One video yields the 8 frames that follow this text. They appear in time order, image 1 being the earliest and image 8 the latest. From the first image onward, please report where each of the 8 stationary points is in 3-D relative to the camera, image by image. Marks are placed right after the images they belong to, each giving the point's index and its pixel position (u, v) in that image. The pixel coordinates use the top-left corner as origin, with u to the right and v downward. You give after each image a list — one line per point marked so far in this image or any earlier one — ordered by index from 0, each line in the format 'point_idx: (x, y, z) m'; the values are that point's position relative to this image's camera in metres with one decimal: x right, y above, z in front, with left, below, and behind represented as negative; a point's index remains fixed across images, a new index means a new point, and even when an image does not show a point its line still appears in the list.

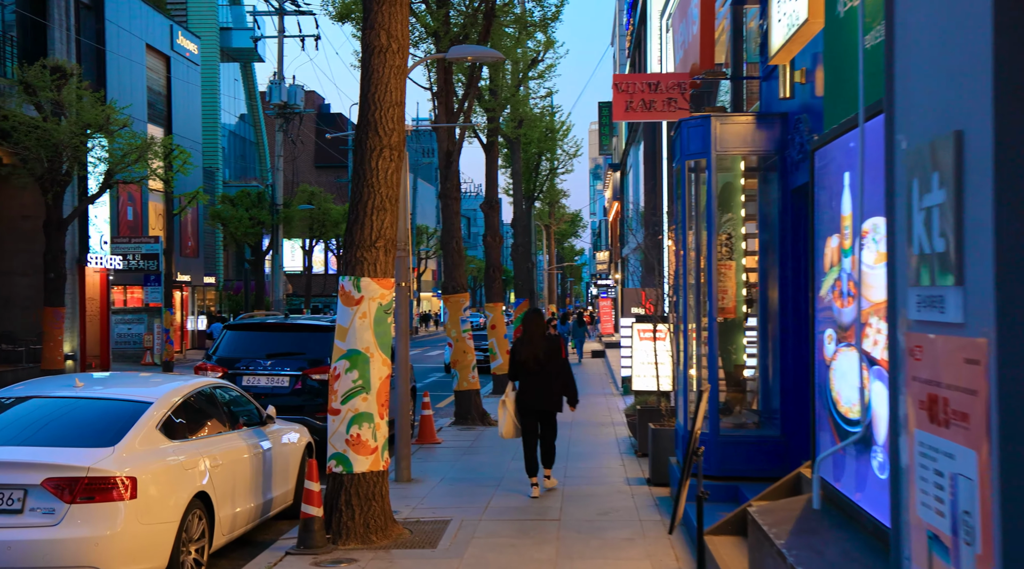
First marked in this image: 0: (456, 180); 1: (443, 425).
0: (-0.8, +1.7, +17.4) m
1: (-1.0, -2.2, +17.1) m
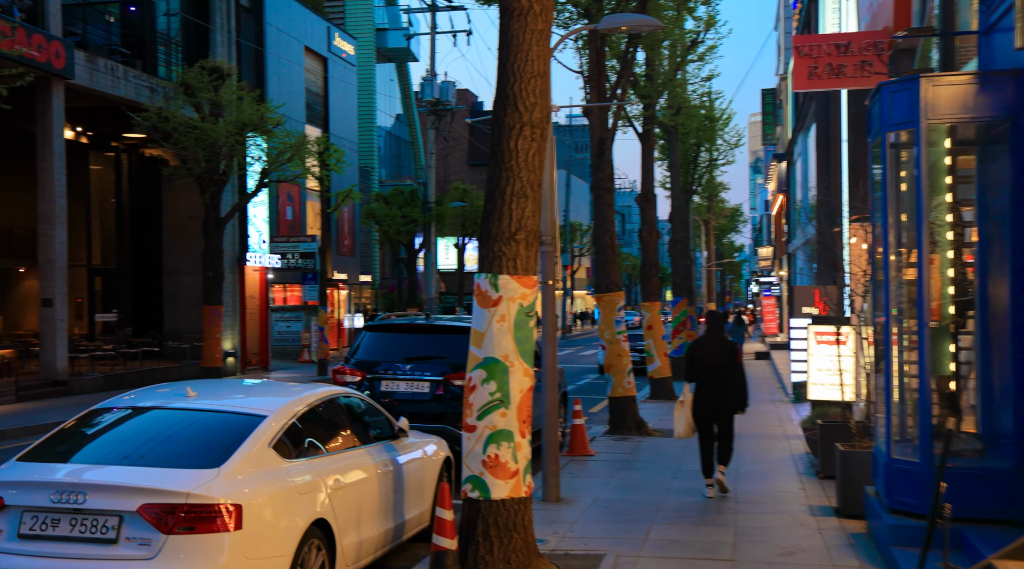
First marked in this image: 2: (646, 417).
0: (+1.4, +1.7, +16.6) m
1: (+1.2, -2.1, +16.3) m
2: (+2.2, -2.1, +18.2) m
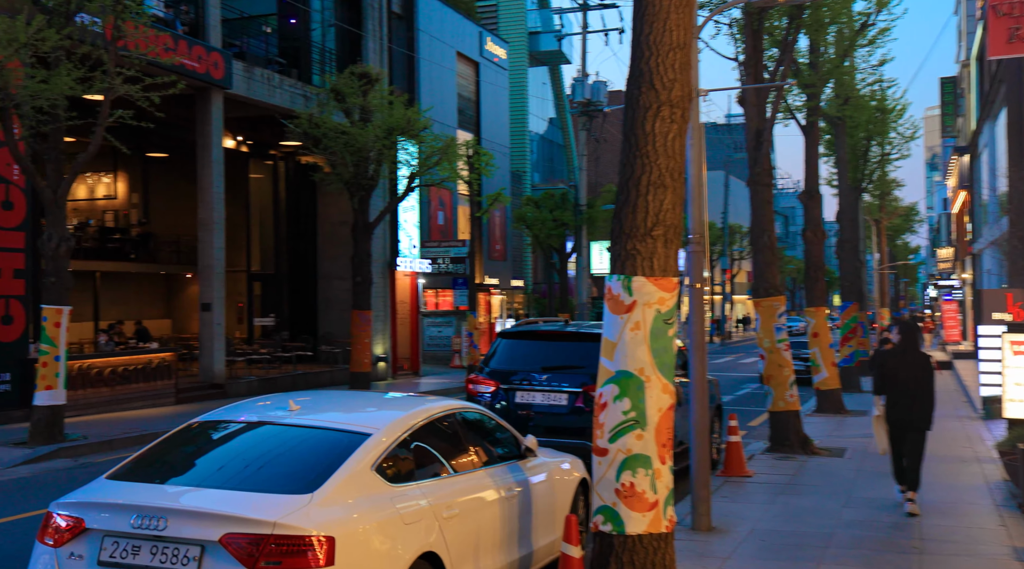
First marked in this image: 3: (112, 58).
0: (+3.5, +1.6, +15.7) m
1: (+3.3, -2.2, +15.4) m
2: (+4.5, -2.2, +17.1) m
3: (-5.9, +3.4, +17.1) m
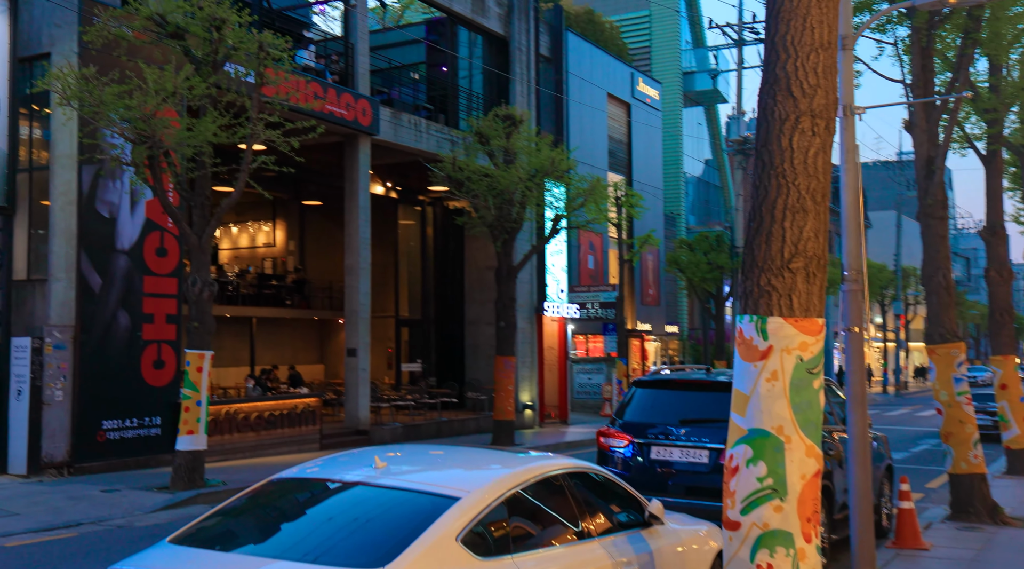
0: (+5.3, +1.1, +14.3) m
1: (+5.1, -2.7, +13.9) m
2: (+6.5, -2.8, +15.5) m
3: (-3.9, +2.7, +17.1) m
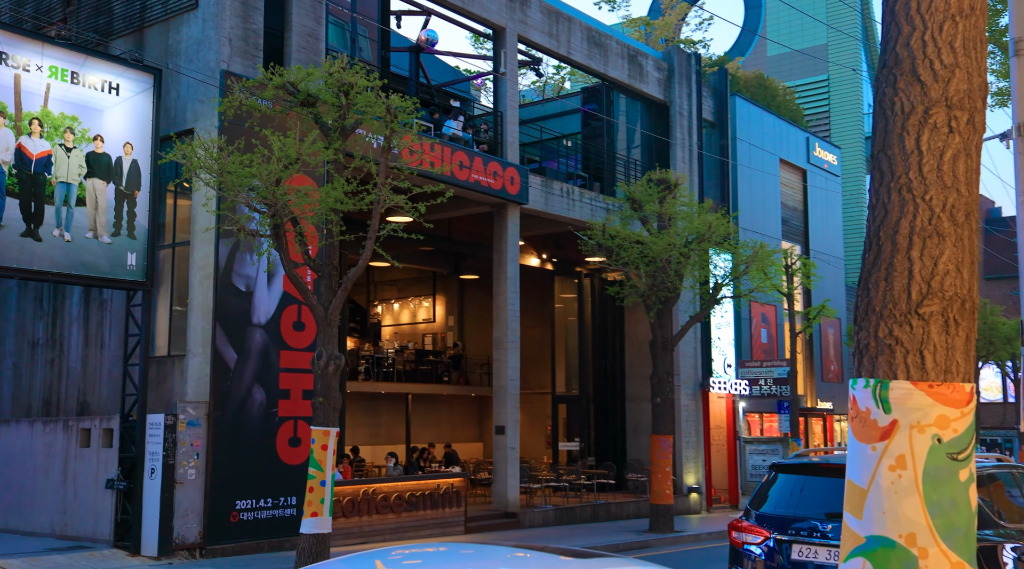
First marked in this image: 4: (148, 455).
0: (+6.8, +0.4, +12.1) m
1: (+6.5, -3.4, +11.5) m
2: (+8.1, -3.6, +12.8) m
3: (-1.9, +1.7, +16.4) m
4: (-5.7, -2.6, +17.7) m
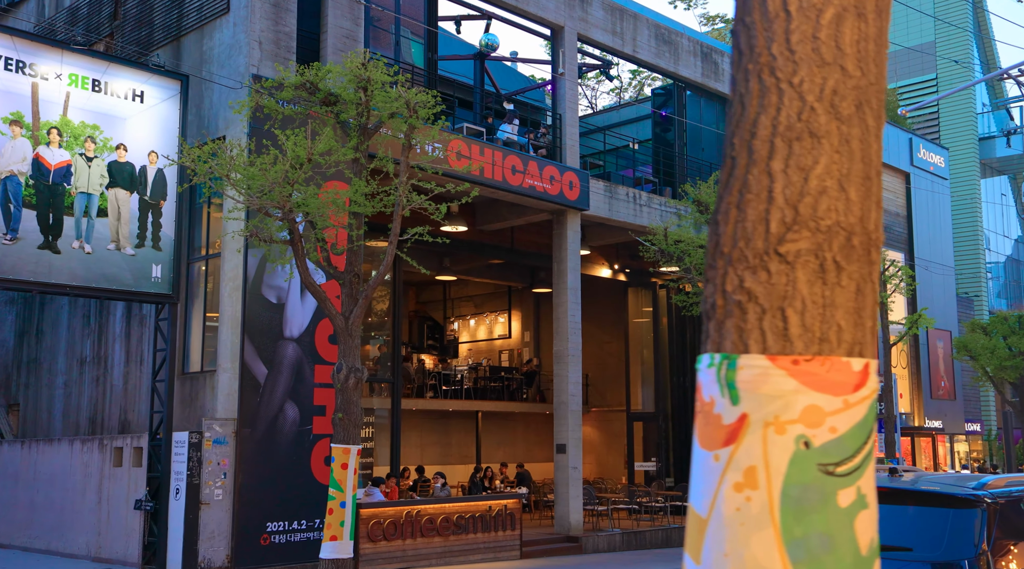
0: (+6.7, +0.5, +10.2) m
1: (+6.4, -3.3, +9.5) m
2: (+8.2, -3.4, +10.7) m
3: (-1.5, +1.6, +15.4) m
4: (-5.0, -2.8, +17.0) m
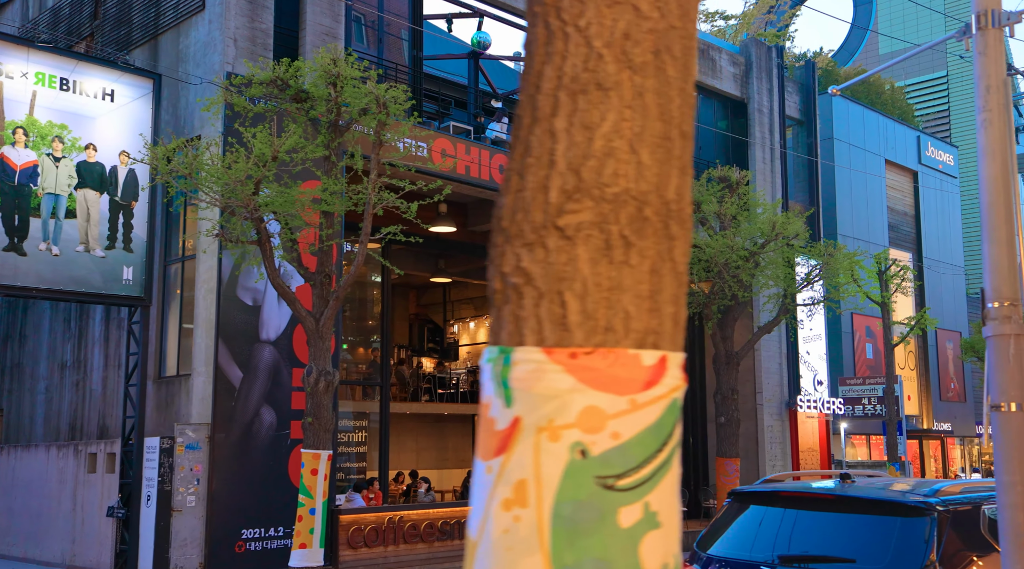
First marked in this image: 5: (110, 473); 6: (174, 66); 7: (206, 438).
0: (+6.3, +0.6, +9.7) m
1: (+6.0, -3.2, +9.0) m
2: (+7.8, -3.4, +10.1) m
3: (-1.8, +1.6, +15.0) m
4: (-5.3, -2.9, +16.6) m
5: (-6.1, -2.9, +17.5) m
6: (-5.6, +3.6, +18.9) m
7: (-4.5, -2.3, +16.8) m
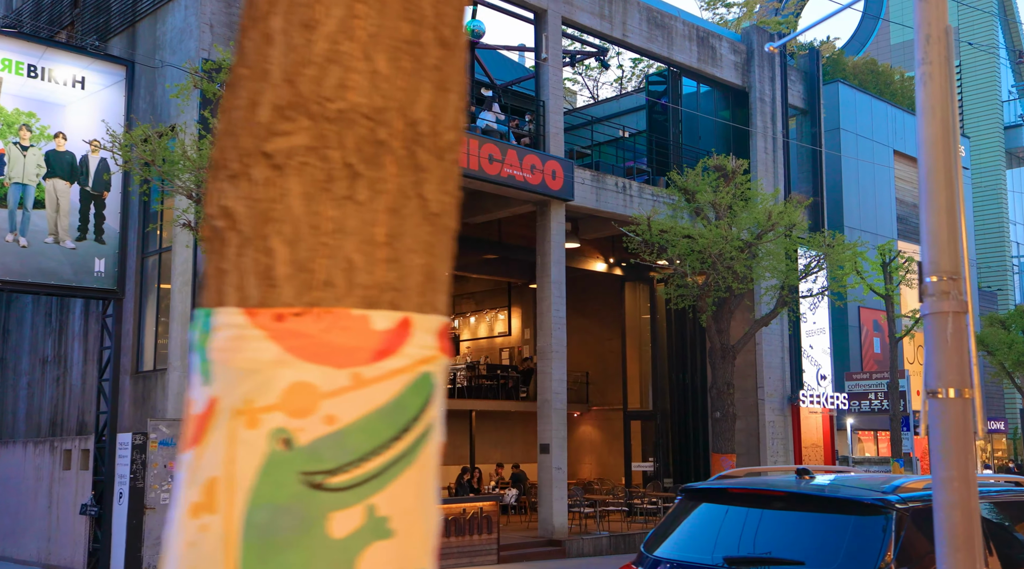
0: (+5.9, +0.7, +9.1) m
1: (+5.6, -3.1, +8.4) m
2: (+7.4, -3.2, +9.5) m
3: (-2.1, +1.7, +14.5) m
4: (-5.6, -2.7, +16.2) m
5: (-6.4, -2.8, +17.1) m
6: (-5.8, +3.7, +18.4) m
7: (-4.7, -2.1, +16.4) m
